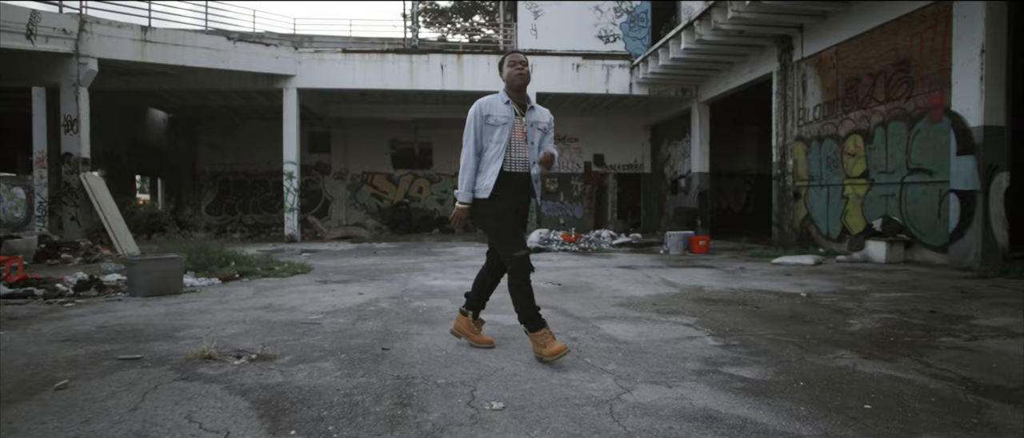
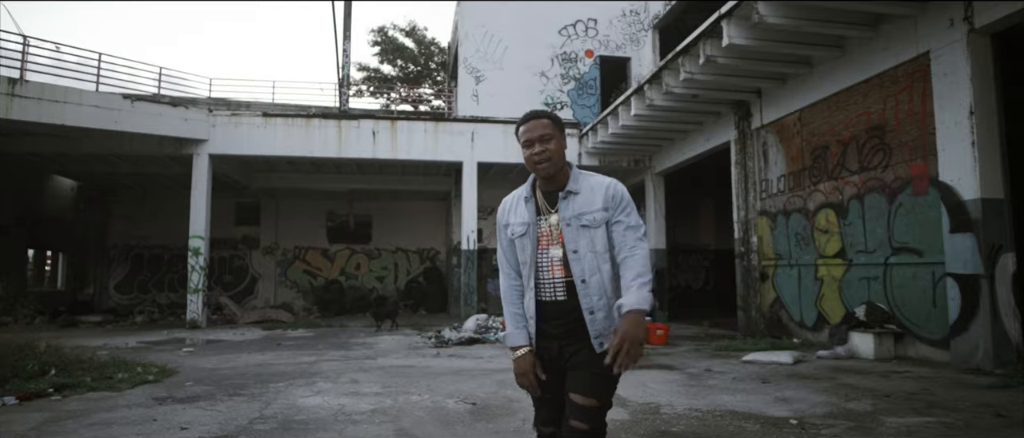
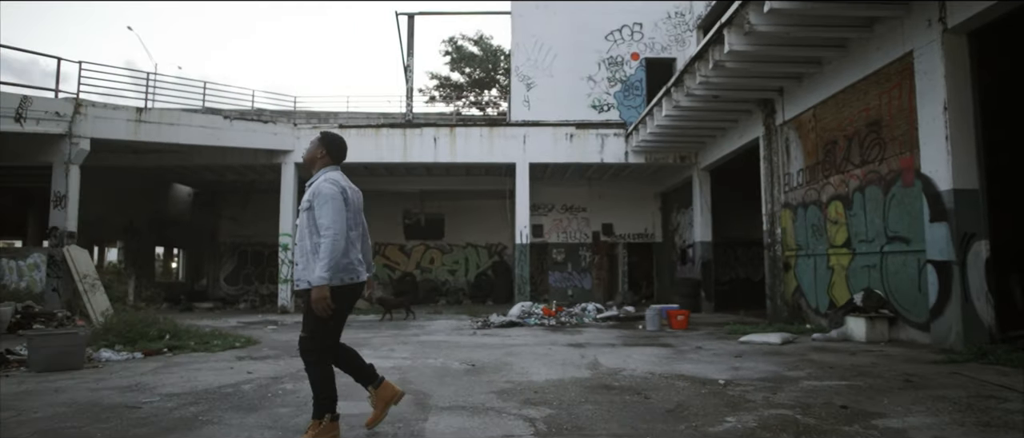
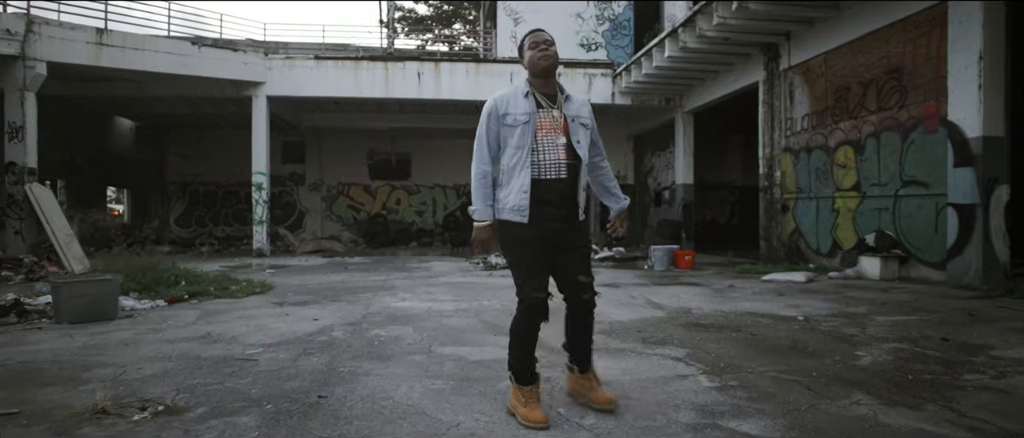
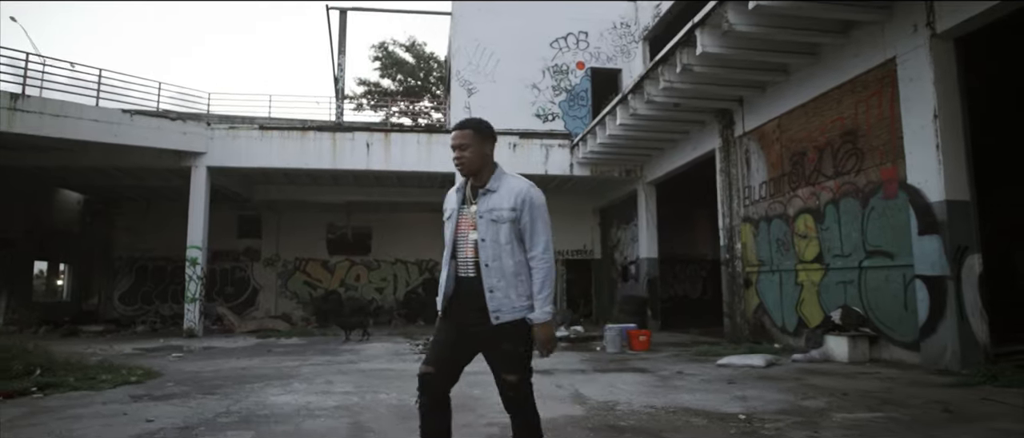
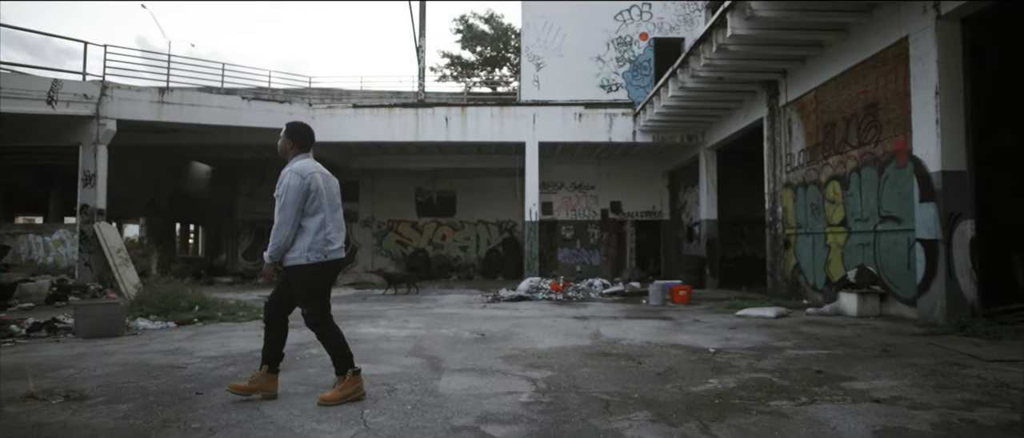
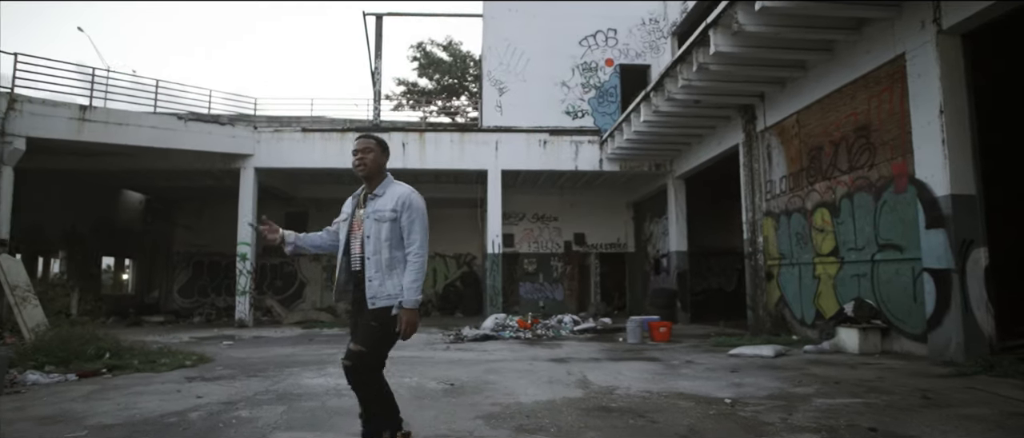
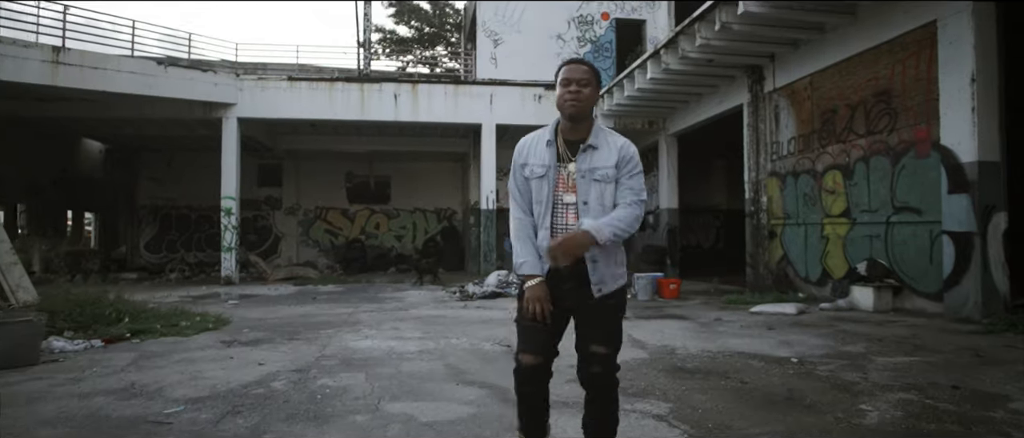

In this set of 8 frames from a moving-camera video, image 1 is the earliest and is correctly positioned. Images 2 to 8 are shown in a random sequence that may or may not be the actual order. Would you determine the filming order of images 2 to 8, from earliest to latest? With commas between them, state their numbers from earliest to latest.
4, 8, 2, 5, 7, 3, 6
